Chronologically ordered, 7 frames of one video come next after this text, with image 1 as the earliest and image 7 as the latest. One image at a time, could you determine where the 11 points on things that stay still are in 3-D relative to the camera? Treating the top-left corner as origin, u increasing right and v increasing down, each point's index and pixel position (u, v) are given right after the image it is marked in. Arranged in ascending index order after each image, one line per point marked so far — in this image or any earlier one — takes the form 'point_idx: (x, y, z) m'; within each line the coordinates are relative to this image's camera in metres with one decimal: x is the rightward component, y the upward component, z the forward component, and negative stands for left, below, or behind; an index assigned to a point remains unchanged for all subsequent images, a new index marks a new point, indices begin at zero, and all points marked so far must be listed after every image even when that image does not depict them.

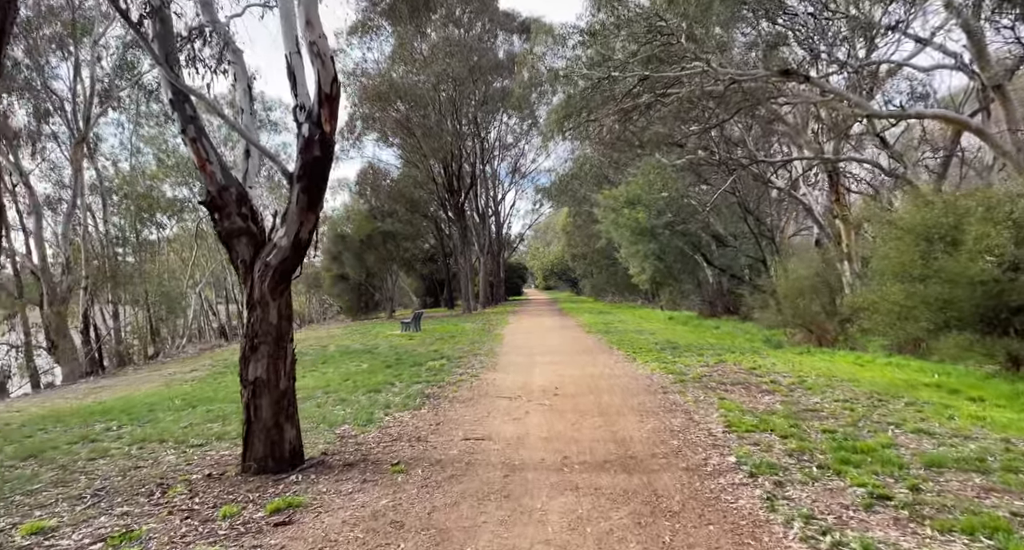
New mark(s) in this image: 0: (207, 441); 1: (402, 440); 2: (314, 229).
0: (-3.2, -1.7, +7.7) m
1: (-1.1, -1.6, +7.5) m
2: (-1.7, +0.4, +6.4) m
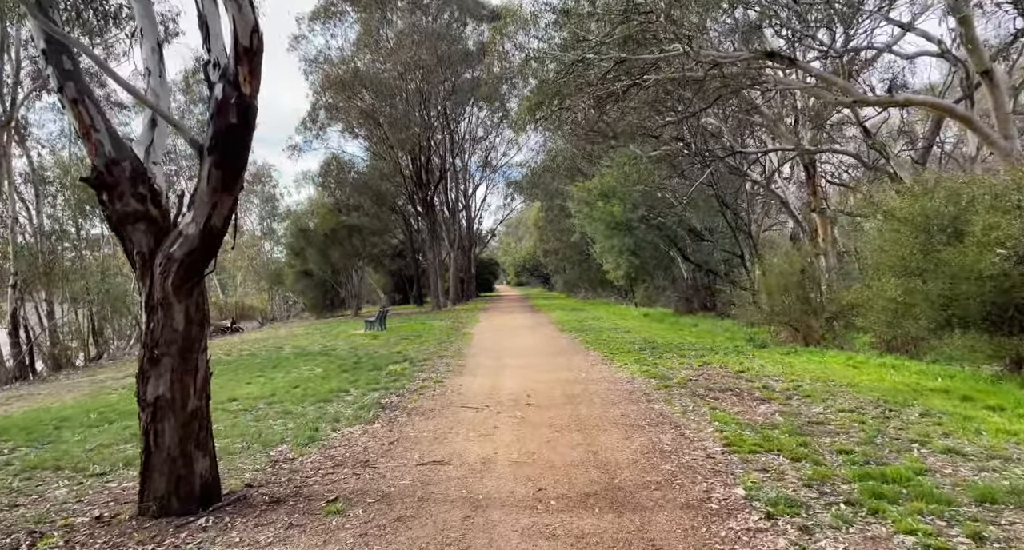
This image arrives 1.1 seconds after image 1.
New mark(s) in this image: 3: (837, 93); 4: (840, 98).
0: (-3.5, -1.7, +6.5) m
1: (-1.4, -1.6, +6.3) m
2: (-2.0, +0.4, +5.3) m
3: (+7.2, +4.1, +16.8) m
4: (+7.1, +3.8, +16.4) m
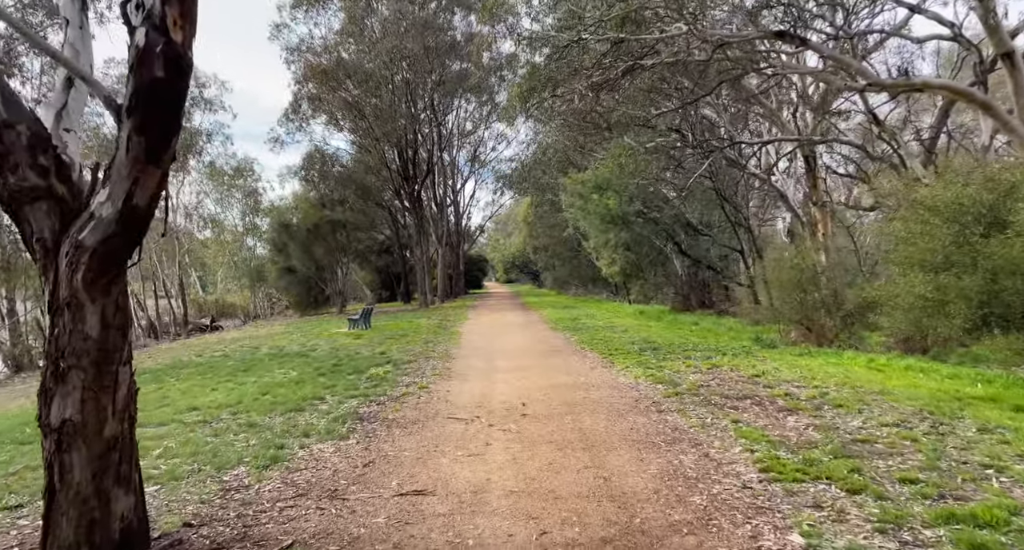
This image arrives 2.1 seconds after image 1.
0: (-3.5, -1.6, +5.4) m
1: (-1.4, -1.6, +5.3) m
2: (-2.0, +0.5, +4.2) m
3: (+7.0, +4.1, +15.9) m
4: (+6.9, +3.9, +15.5) m
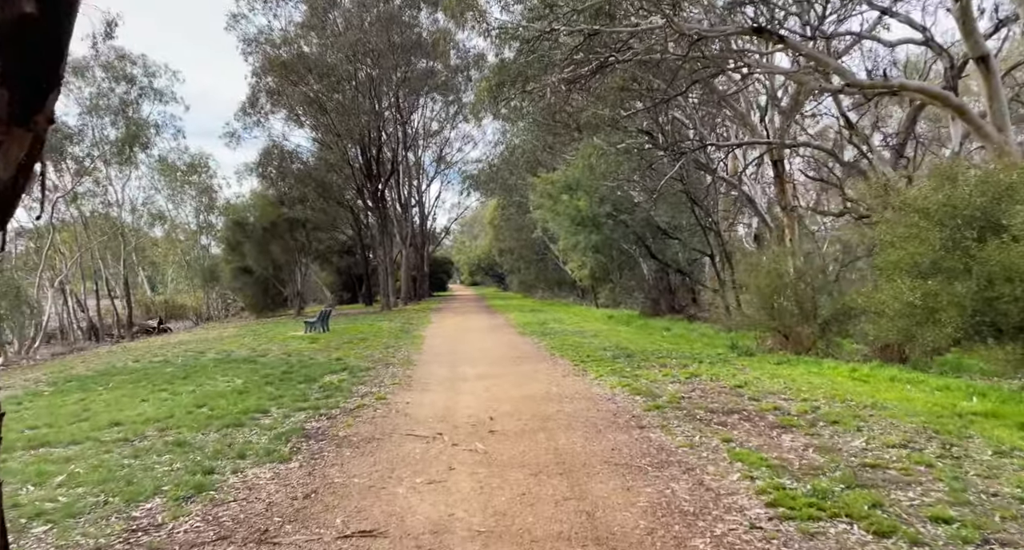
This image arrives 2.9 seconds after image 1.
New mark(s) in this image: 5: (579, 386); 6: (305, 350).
0: (-3.7, -1.6, +4.5) m
1: (-1.6, -1.5, +4.4) m
2: (-2.1, +0.5, +3.3) m
3: (+6.3, +4.0, +15.4) m
4: (+6.2, +3.8, +15.0) m
5: (+0.9, -1.5, +10.1) m
6: (-4.6, -1.7, +16.9) m
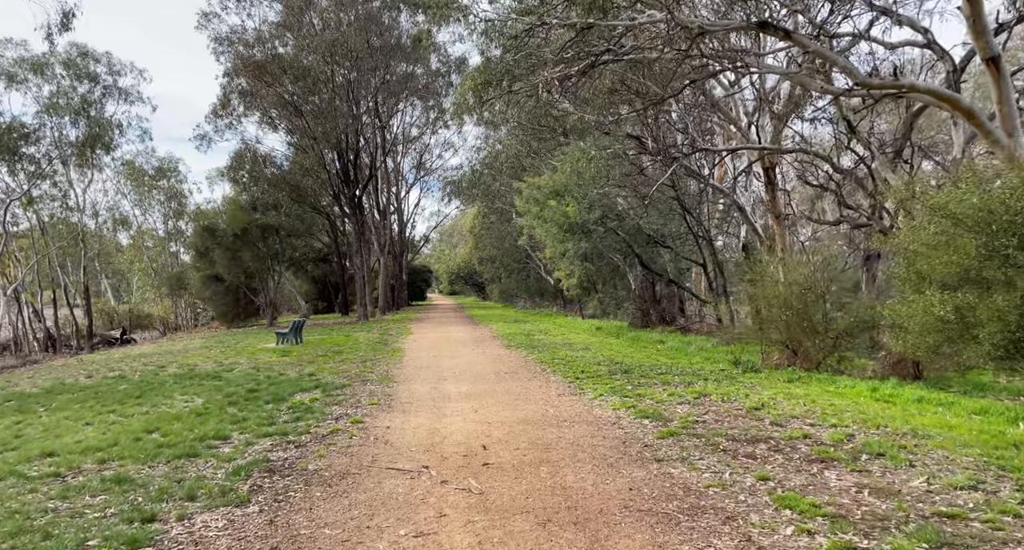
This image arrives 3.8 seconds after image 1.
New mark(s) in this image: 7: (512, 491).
0: (-3.6, -1.6, +3.4) m
1: (-1.6, -1.6, +3.4) m
2: (-2.0, +0.5, +2.3) m
3: (+6.1, +3.8, +14.7) m
4: (+6.0, +3.6, +14.2) m
5: (+0.8, -1.6, +9.2) m
6: (-4.9, -1.9, +15.8) m
7: (0.0, -1.6, +5.6) m
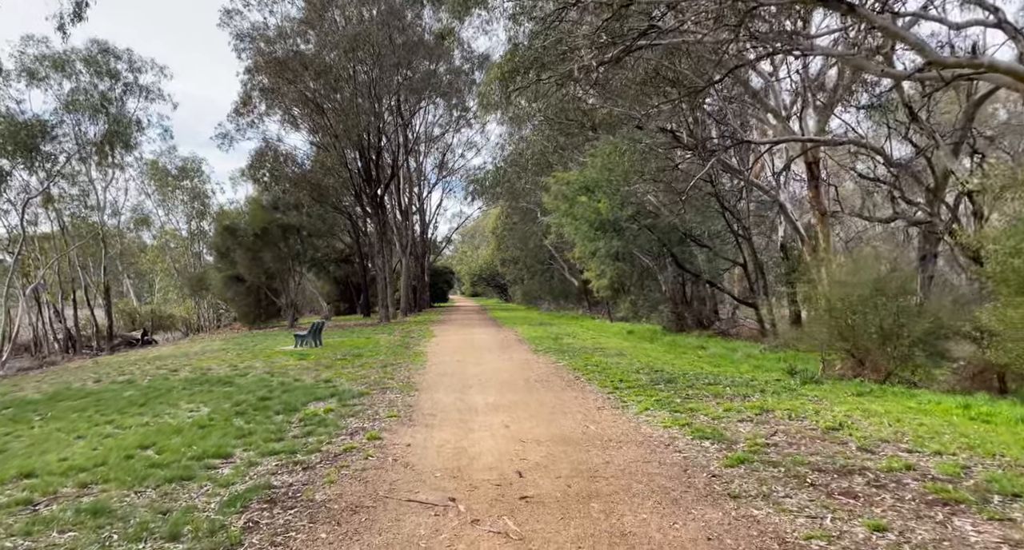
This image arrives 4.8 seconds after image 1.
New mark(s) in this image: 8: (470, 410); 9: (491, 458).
0: (-3.4, -1.6, +2.4) m
1: (-1.3, -1.6, +2.4) m
2: (-1.8, +0.5, +1.3) m
3: (+6.7, +3.8, +13.4) m
4: (+6.6, +3.6, +13.0) m
5: (+1.2, -1.6, +8.1) m
6: (-4.3, -1.8, +14.8) m
7: (+0.3, -1.6, +4.5) m
8: (-0.5, -1.7, +9.5) m
9: (-0.2, -1.7, +6.8) m
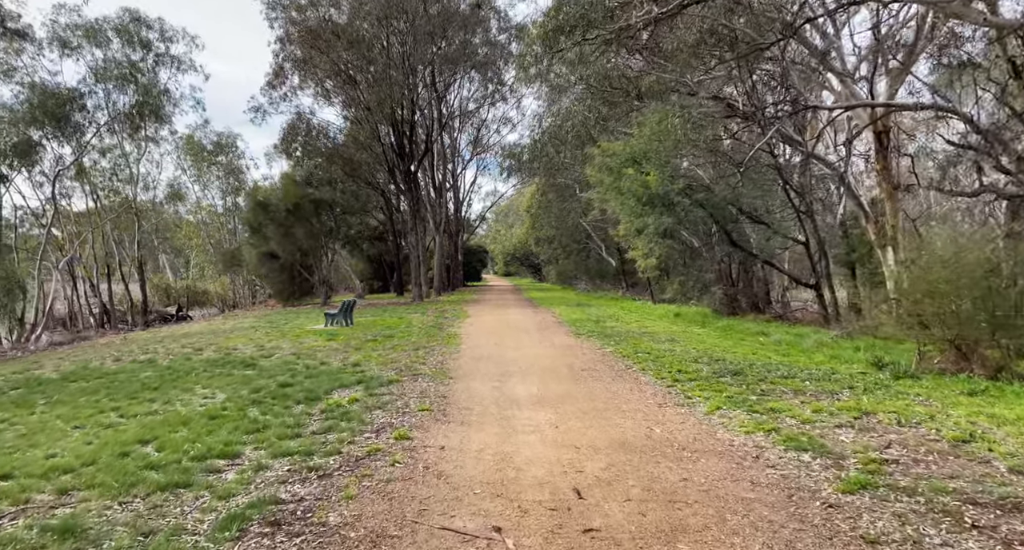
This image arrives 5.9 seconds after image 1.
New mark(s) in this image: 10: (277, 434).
0: (-3.2, -1.5, +1.3) m
1: (-1.1, -1.5, +1.2) m
2: (-1.6, +0.6, +0.1) m
3: (+7.4, +4.1, +11.8) m
4: (+7.3, +3.9, +11.3) m
5: (+1.7, -1.4, +6.8) m
6: (-3.5, -1.4, +13.8) m
7: (+0.6, -1.5, +3.3) m
8: (0.0, -1.4, +8.3) m
9: (+0.3, -1.5, +5.6) m
10: (-2.2, -1.5, +6.9) m
